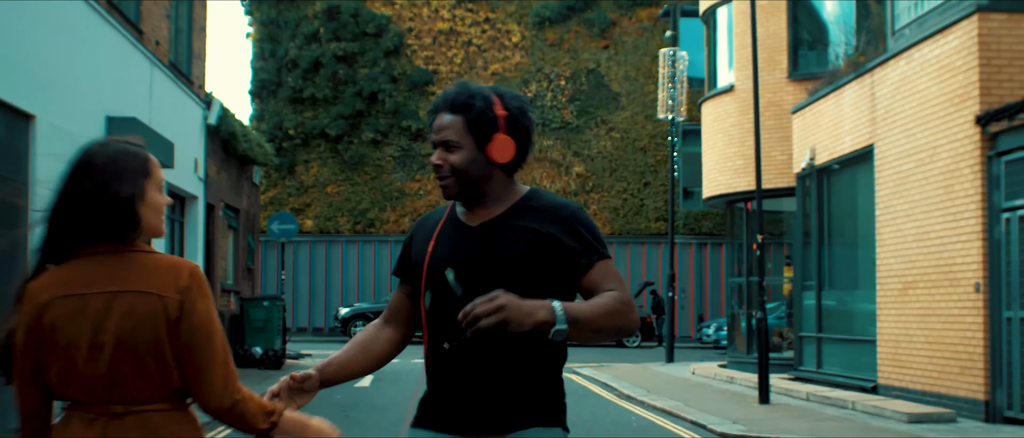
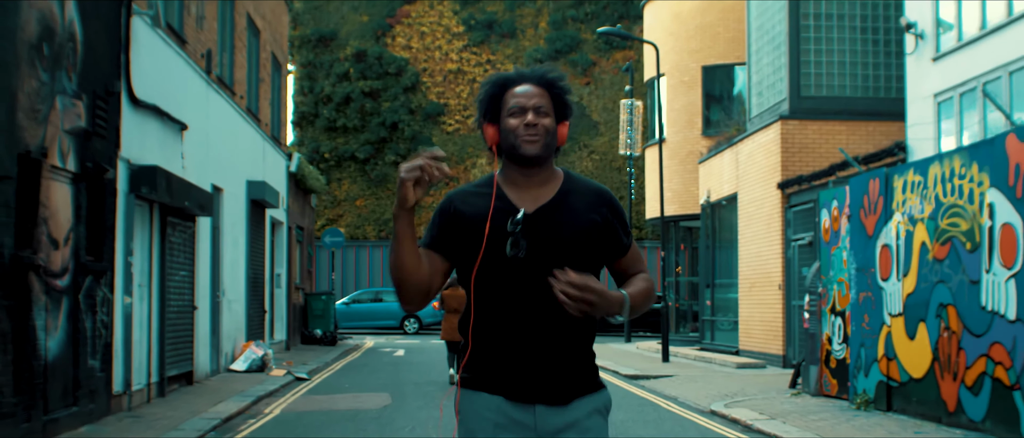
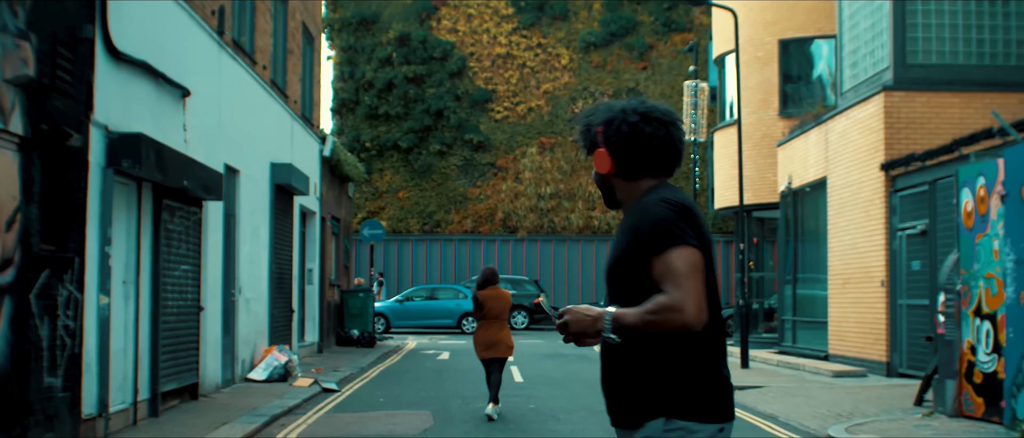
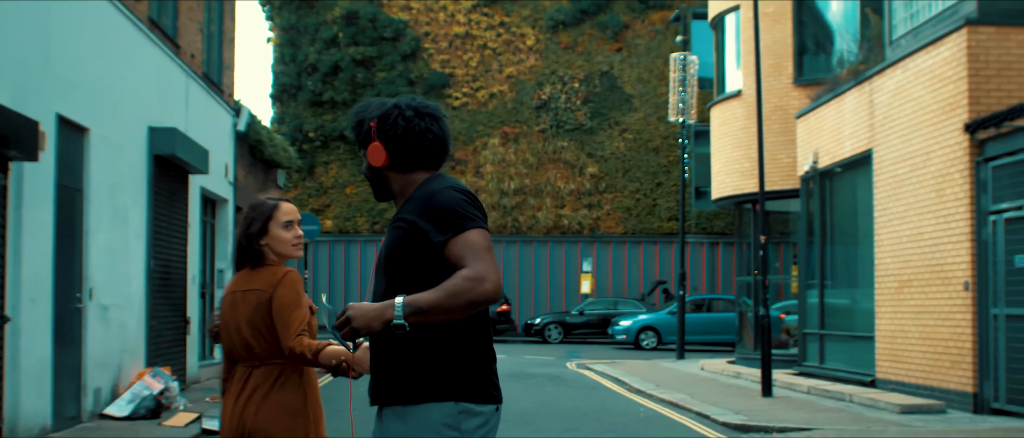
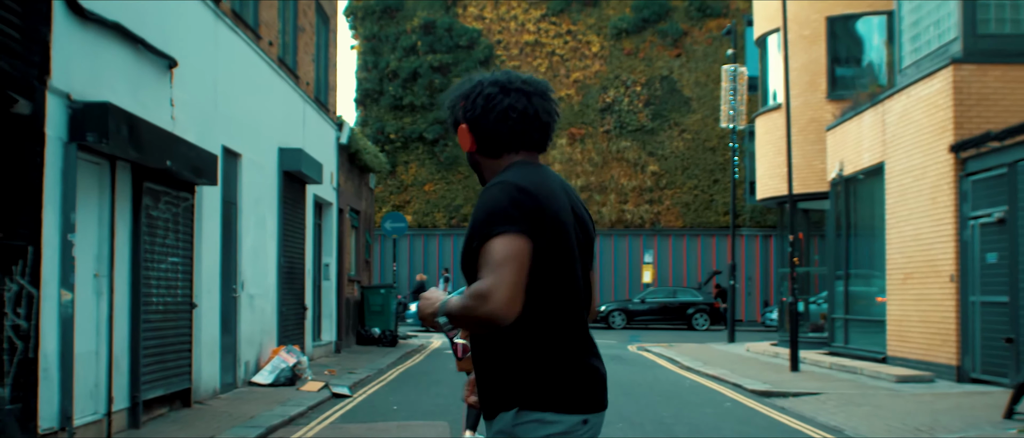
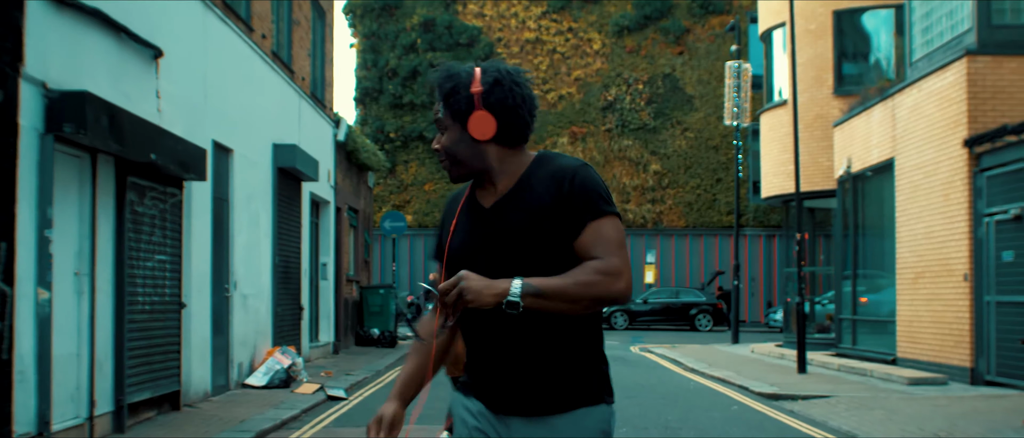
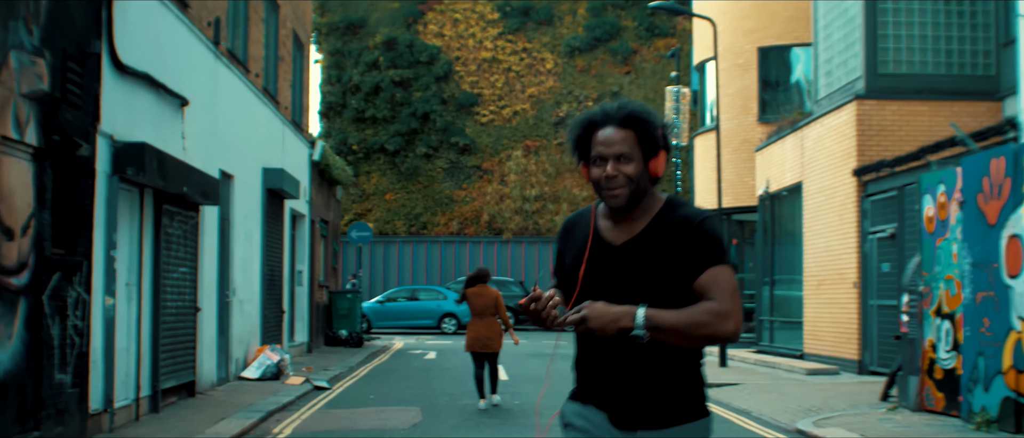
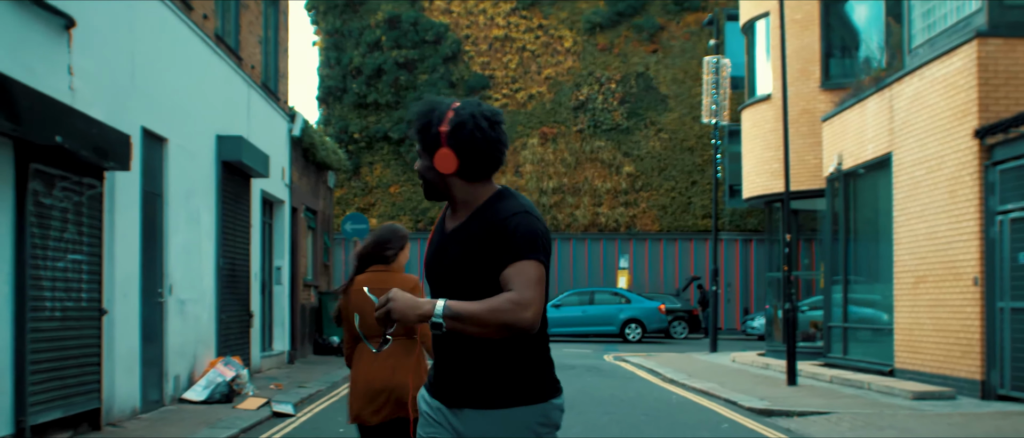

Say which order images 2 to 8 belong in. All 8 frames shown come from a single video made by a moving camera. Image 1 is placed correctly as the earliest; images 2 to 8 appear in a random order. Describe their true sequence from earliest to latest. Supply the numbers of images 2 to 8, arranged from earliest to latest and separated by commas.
4, 8, 6, 5, 3, 7, 2
